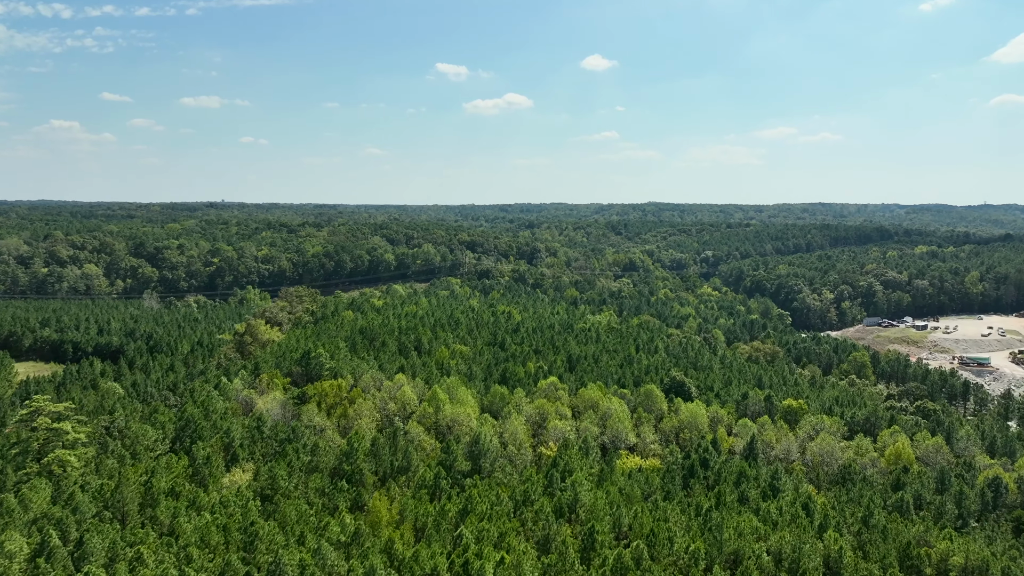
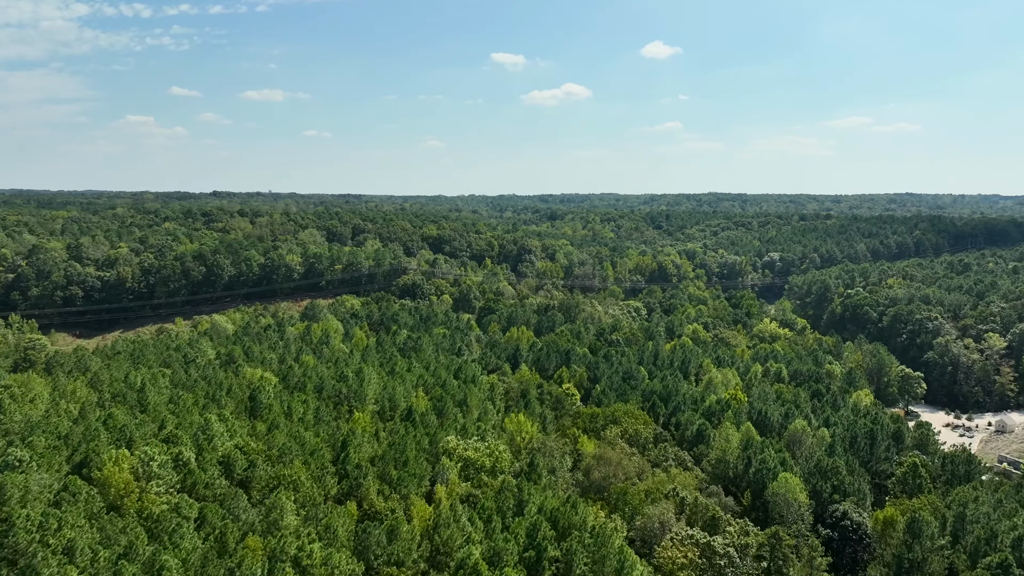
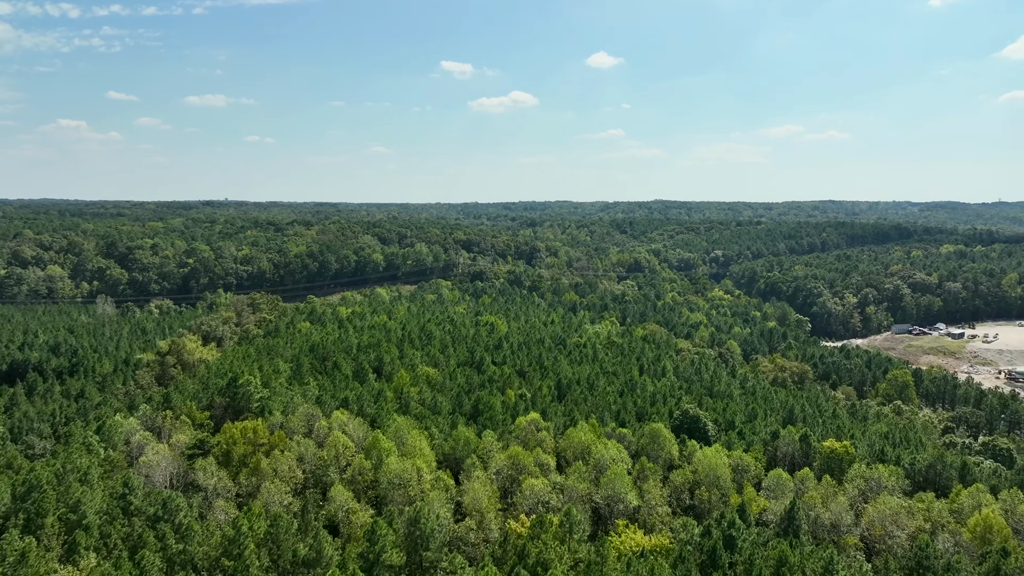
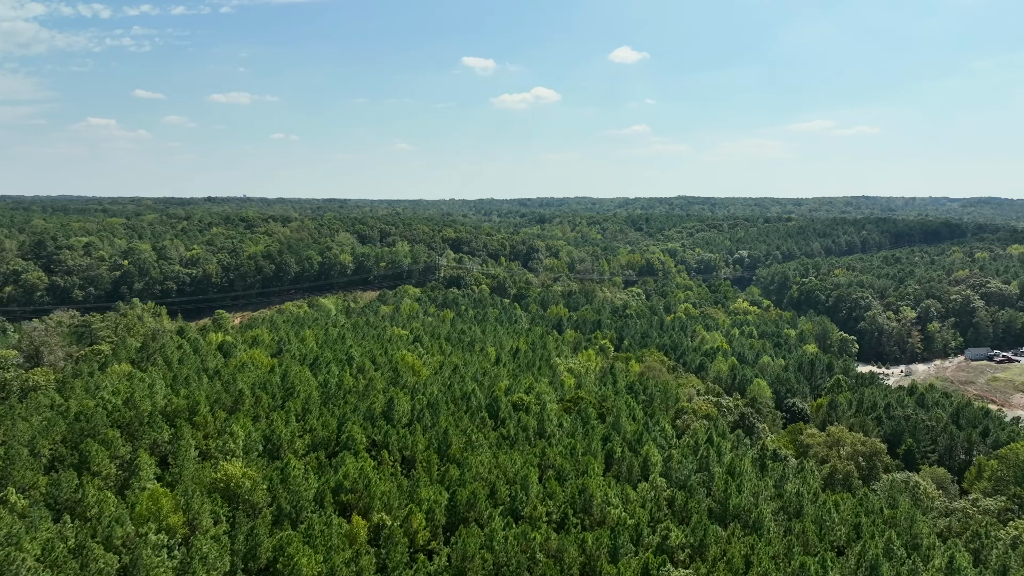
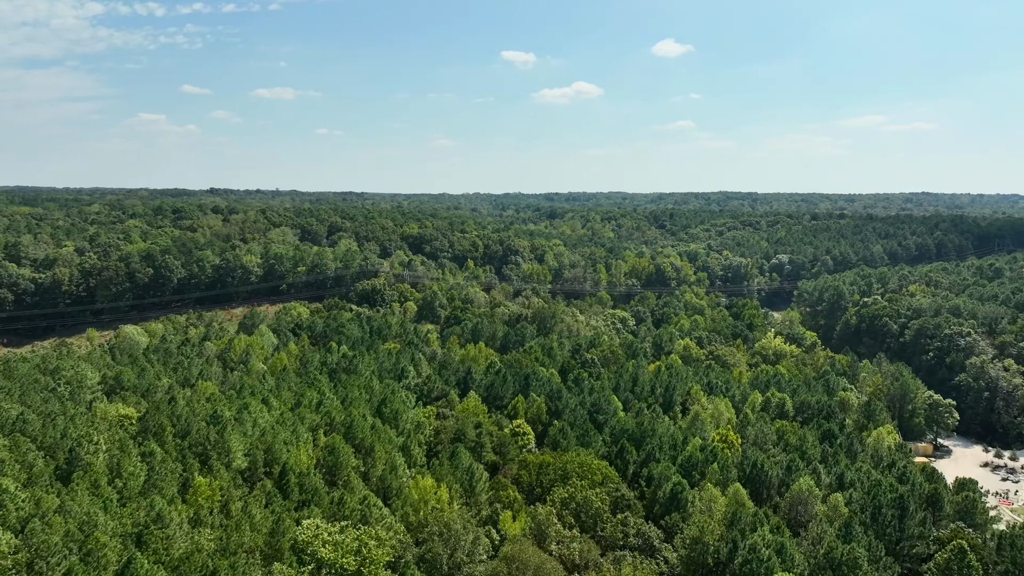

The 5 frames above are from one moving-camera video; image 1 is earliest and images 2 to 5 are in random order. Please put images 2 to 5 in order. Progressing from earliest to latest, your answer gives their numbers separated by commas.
3, 4, 2, 5
